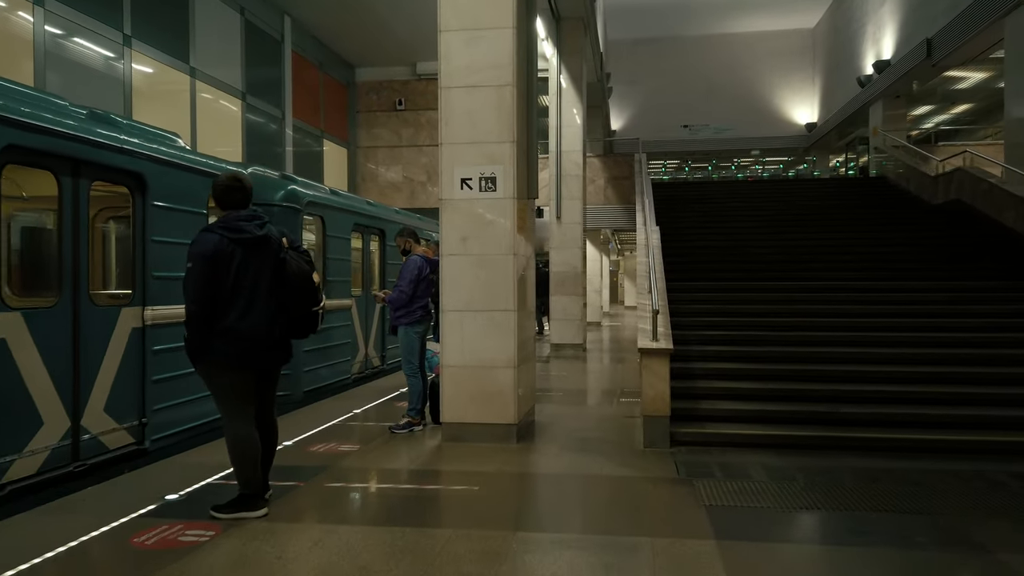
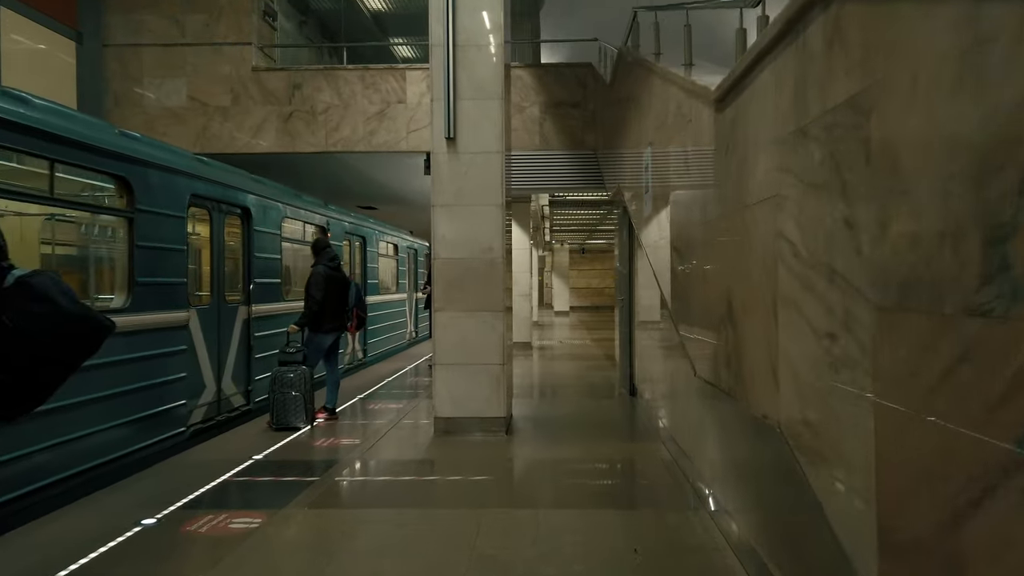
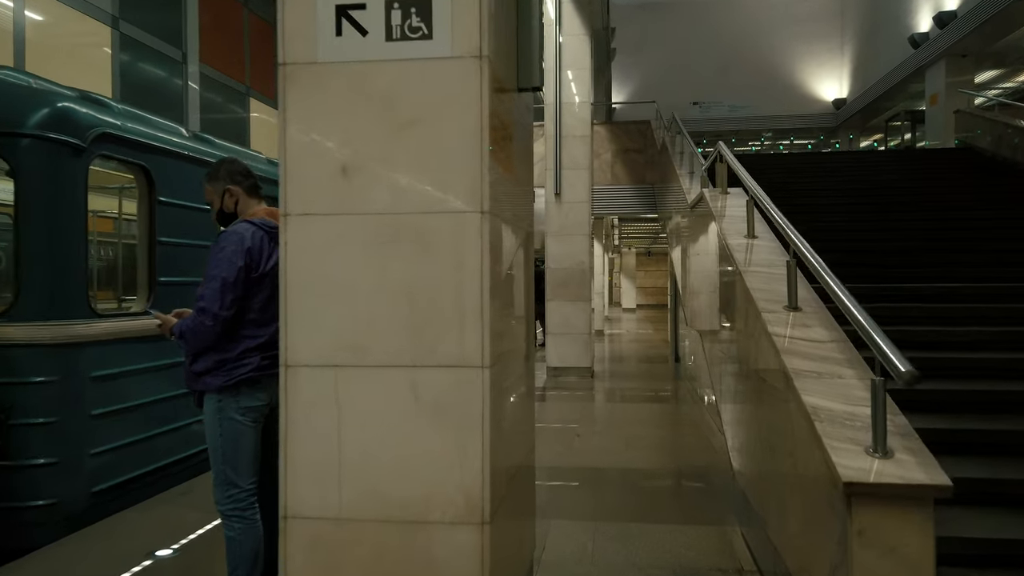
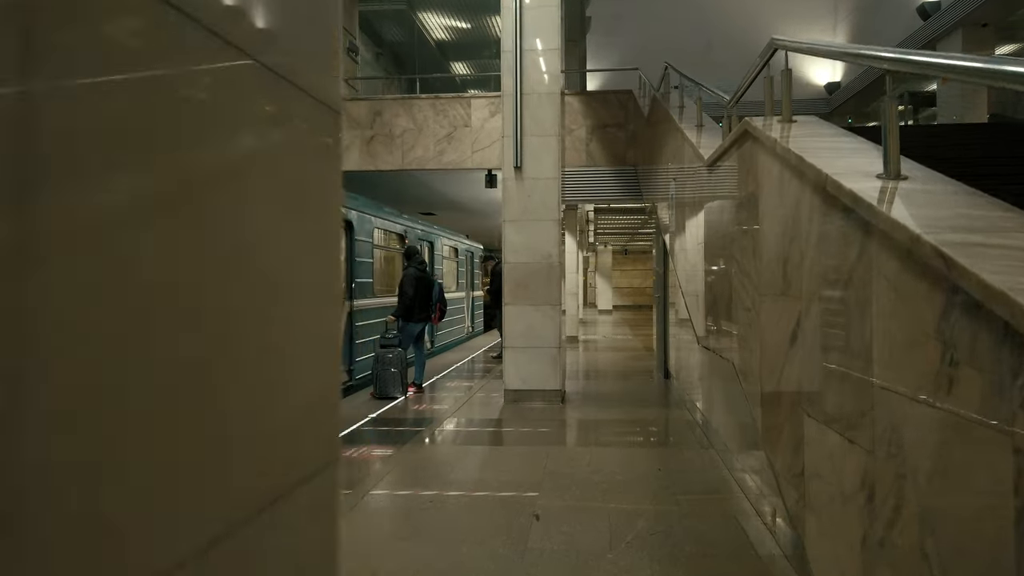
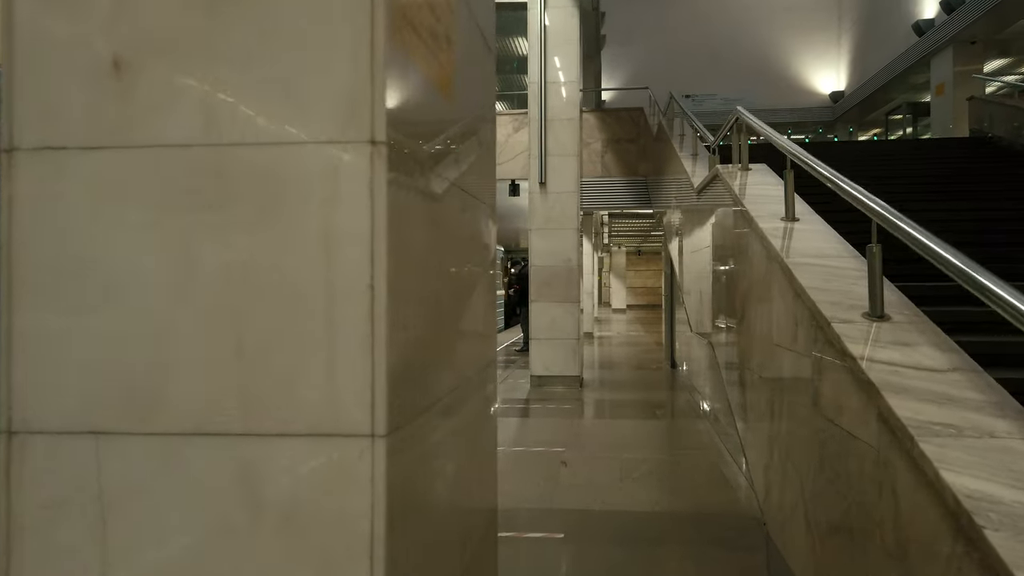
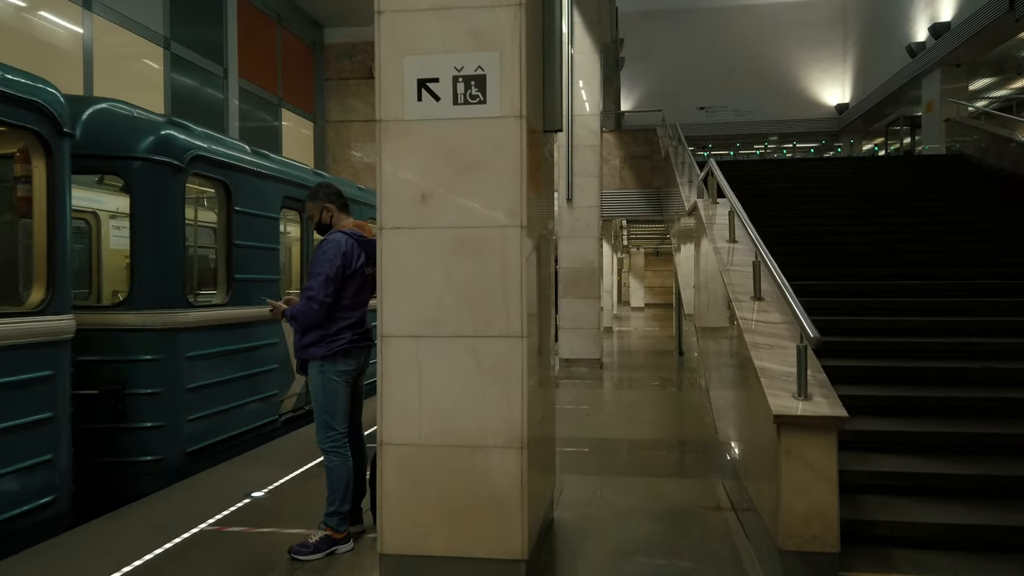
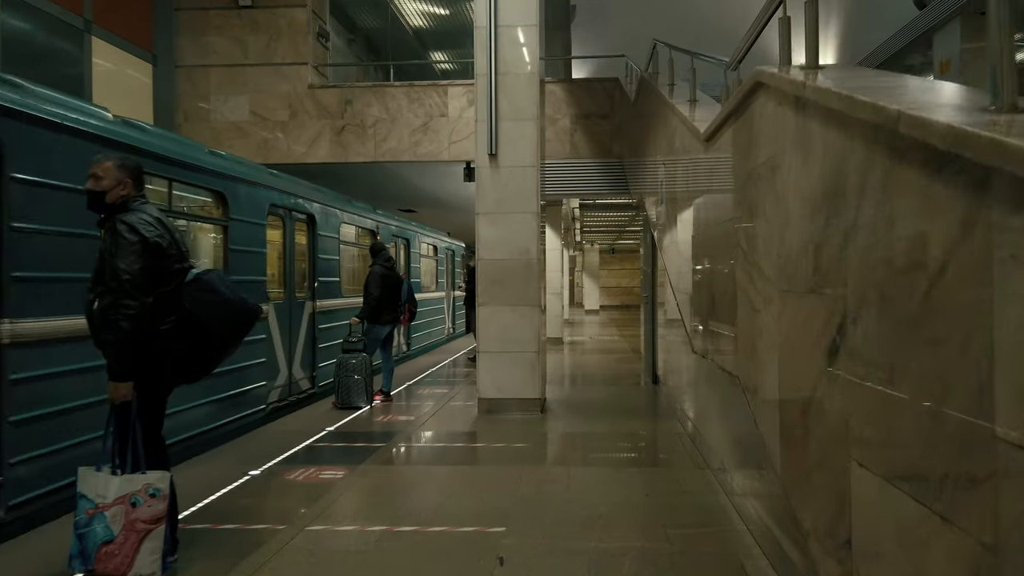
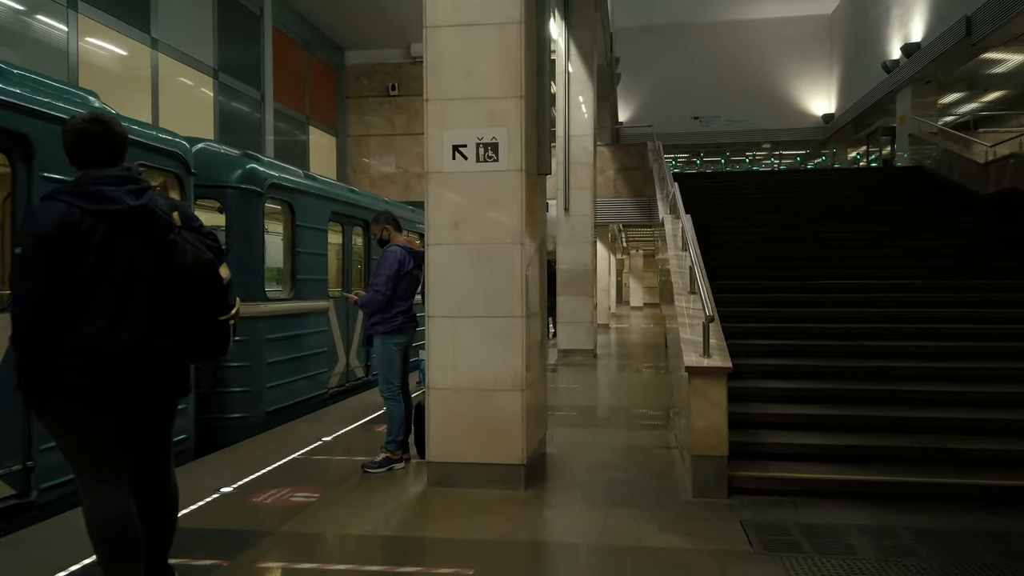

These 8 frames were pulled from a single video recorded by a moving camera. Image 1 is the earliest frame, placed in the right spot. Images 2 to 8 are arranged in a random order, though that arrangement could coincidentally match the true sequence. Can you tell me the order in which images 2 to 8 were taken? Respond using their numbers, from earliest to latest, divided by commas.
8, 6, 3, 5, 4, 7, 2
